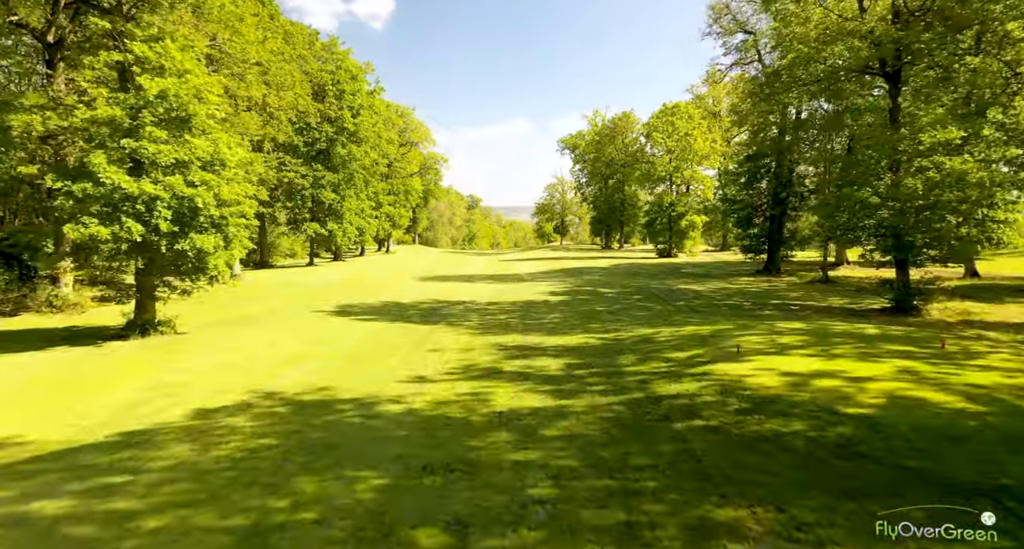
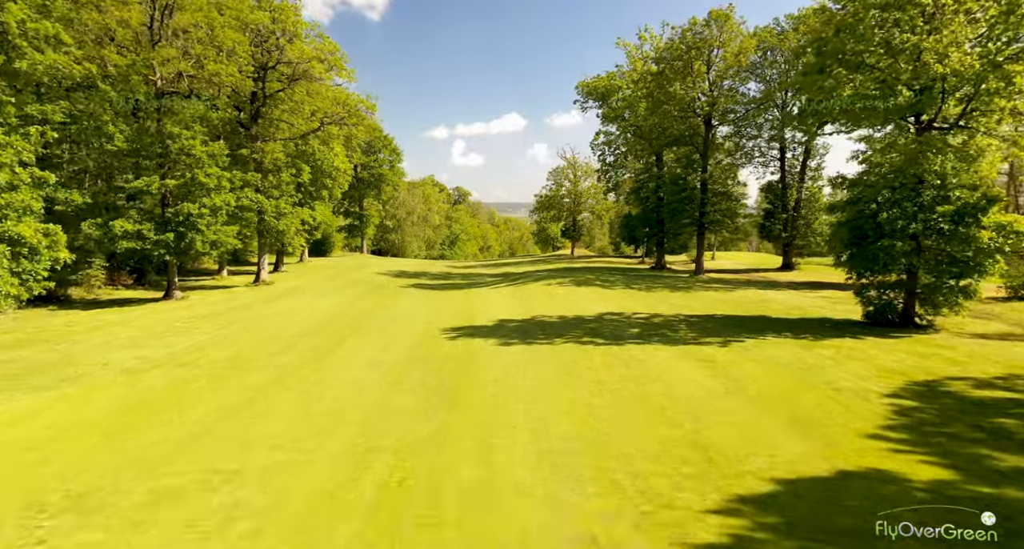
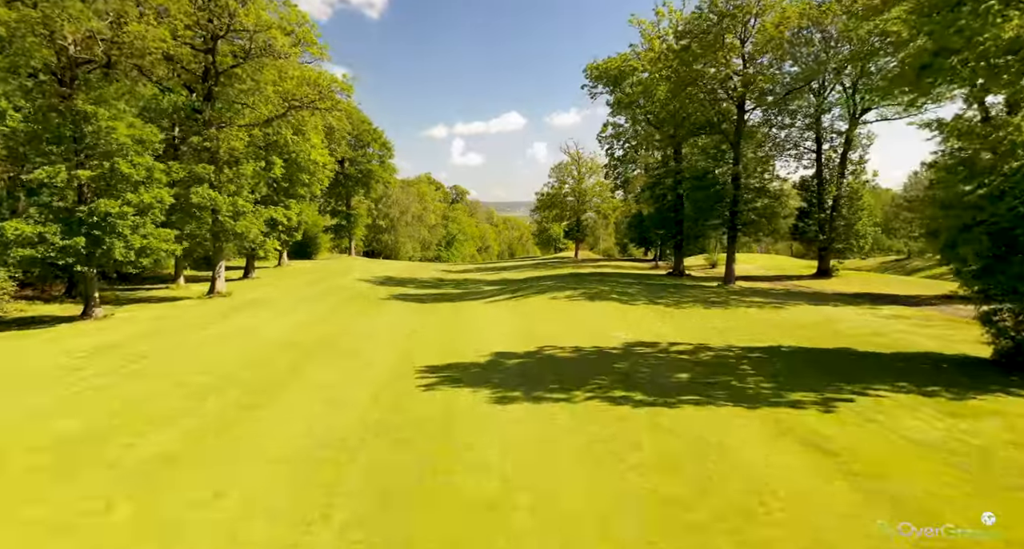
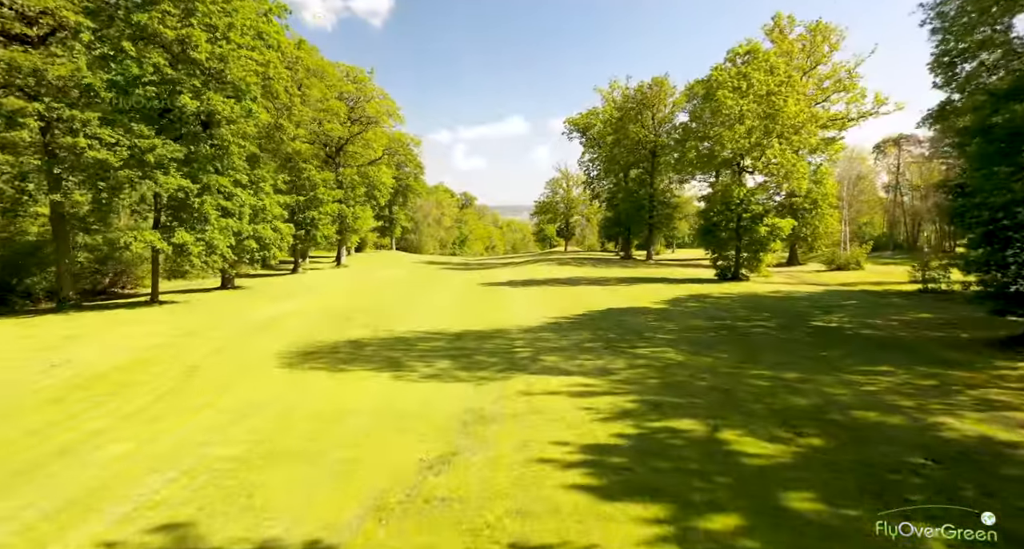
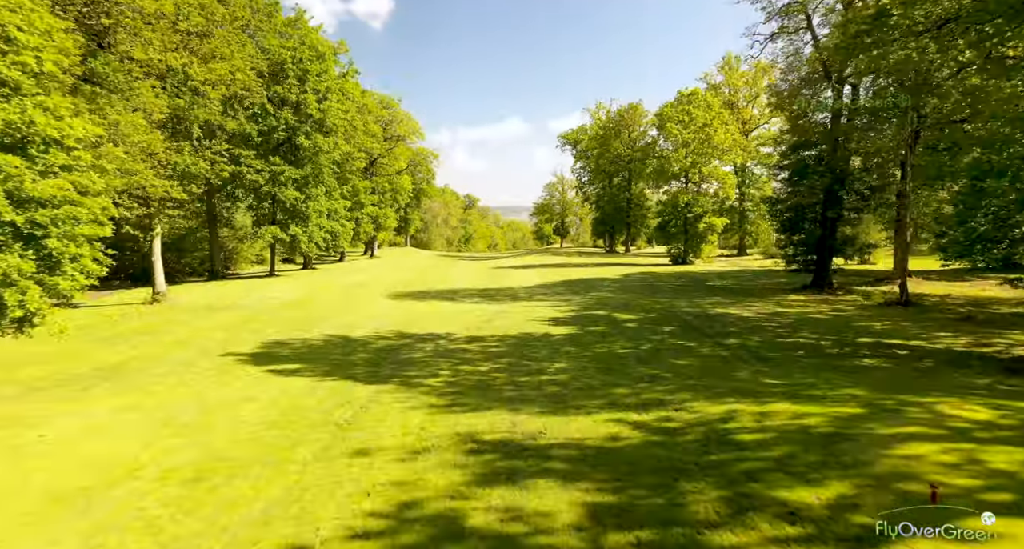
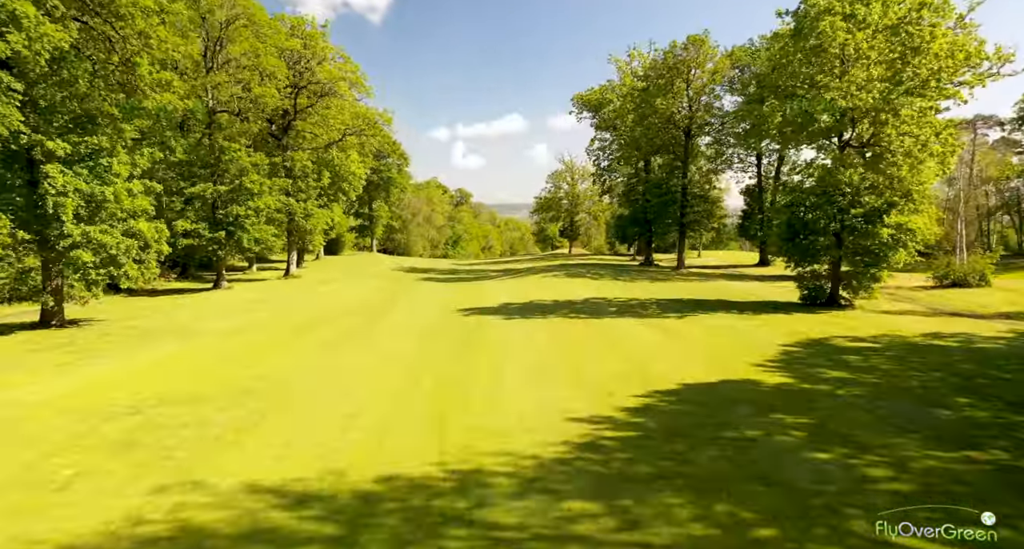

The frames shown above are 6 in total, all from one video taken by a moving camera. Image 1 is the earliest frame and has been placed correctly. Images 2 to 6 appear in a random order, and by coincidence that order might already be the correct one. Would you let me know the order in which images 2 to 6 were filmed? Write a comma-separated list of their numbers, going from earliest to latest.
5, 4, 6, 2, 3
